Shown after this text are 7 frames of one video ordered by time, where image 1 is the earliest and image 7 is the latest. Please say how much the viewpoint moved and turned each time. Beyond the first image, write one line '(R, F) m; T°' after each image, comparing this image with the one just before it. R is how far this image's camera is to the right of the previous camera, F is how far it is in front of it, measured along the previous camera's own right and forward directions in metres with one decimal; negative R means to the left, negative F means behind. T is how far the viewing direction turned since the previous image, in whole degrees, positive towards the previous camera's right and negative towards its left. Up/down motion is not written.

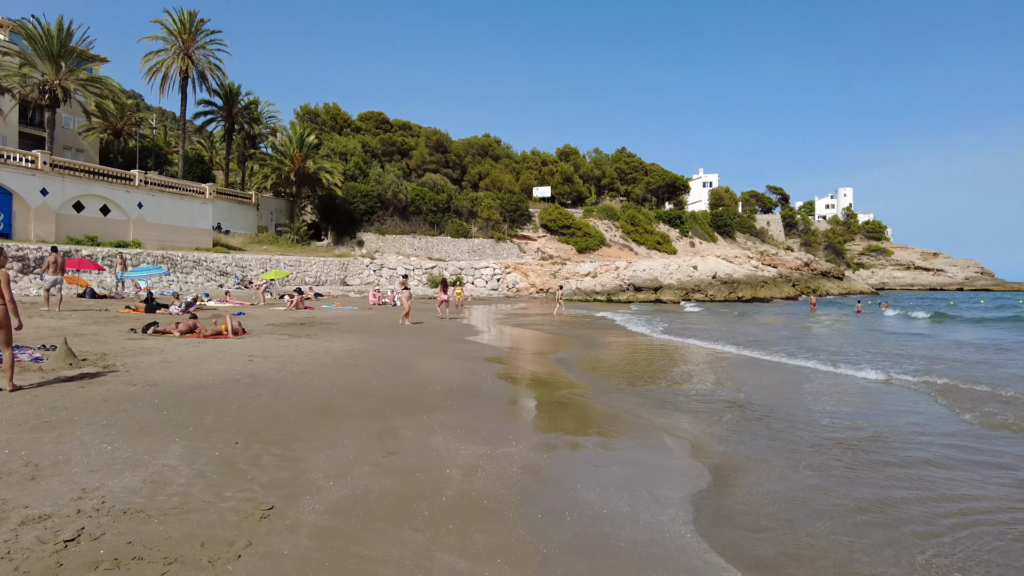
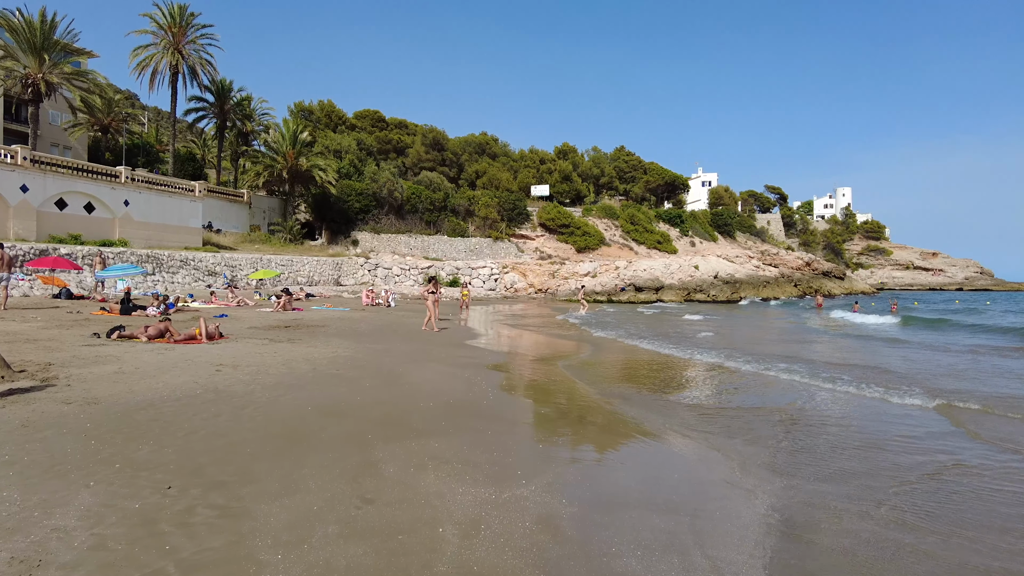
(-0.1, +1.0) m; 0°
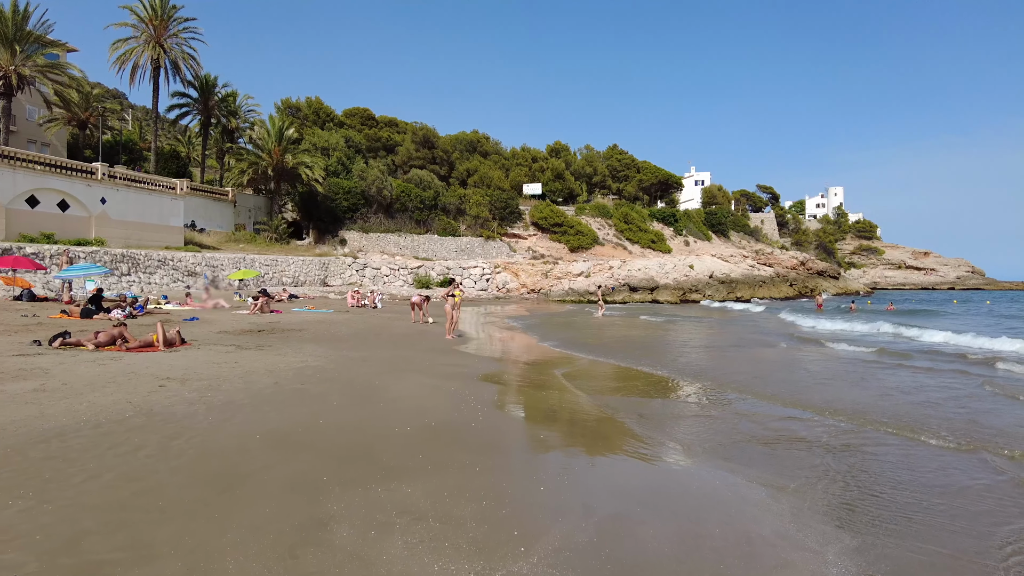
(0.0, +1.1) m; +1°
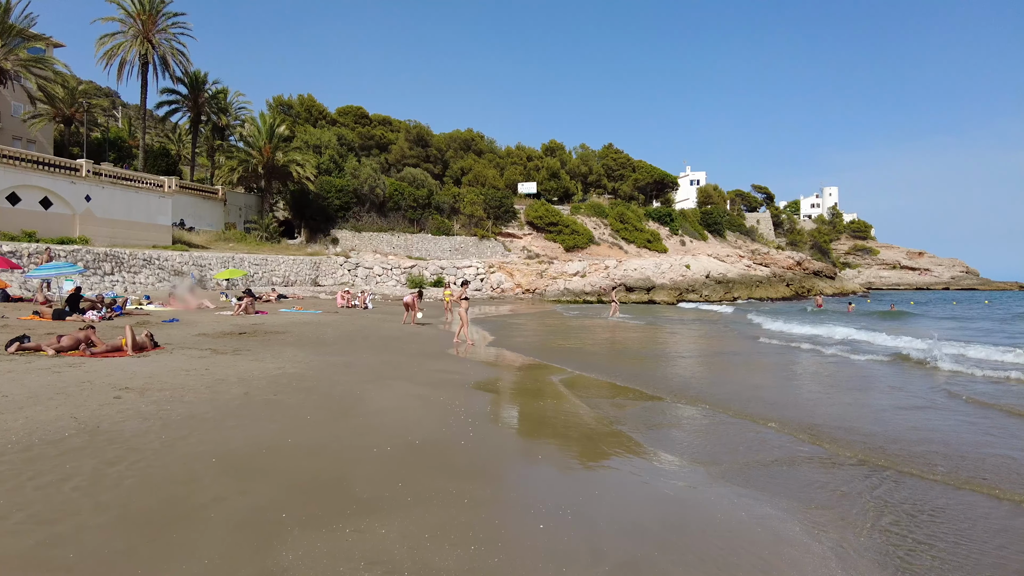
(0.0, +0.6) m; +1°
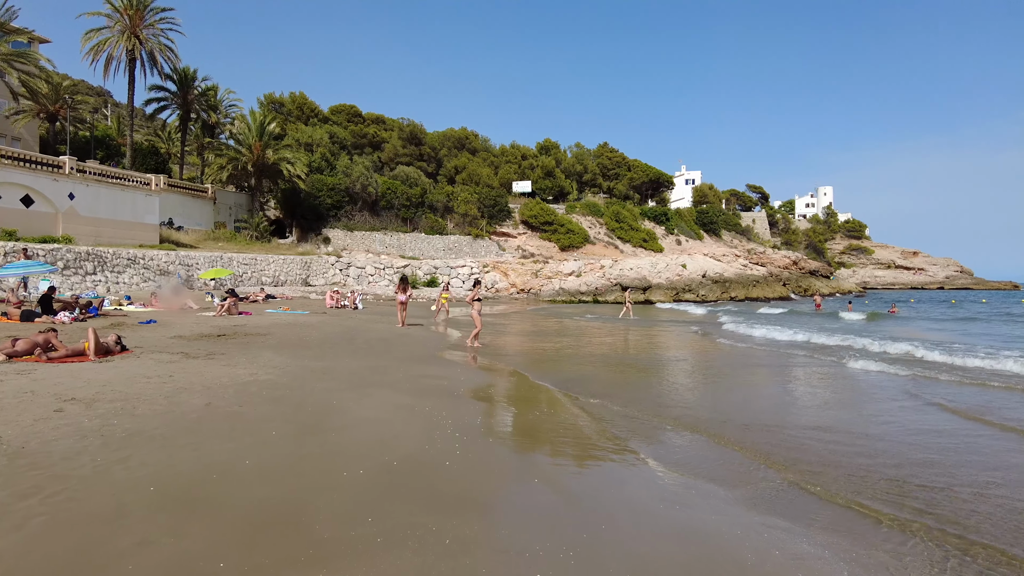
(0.0, +0.6) m; +1°
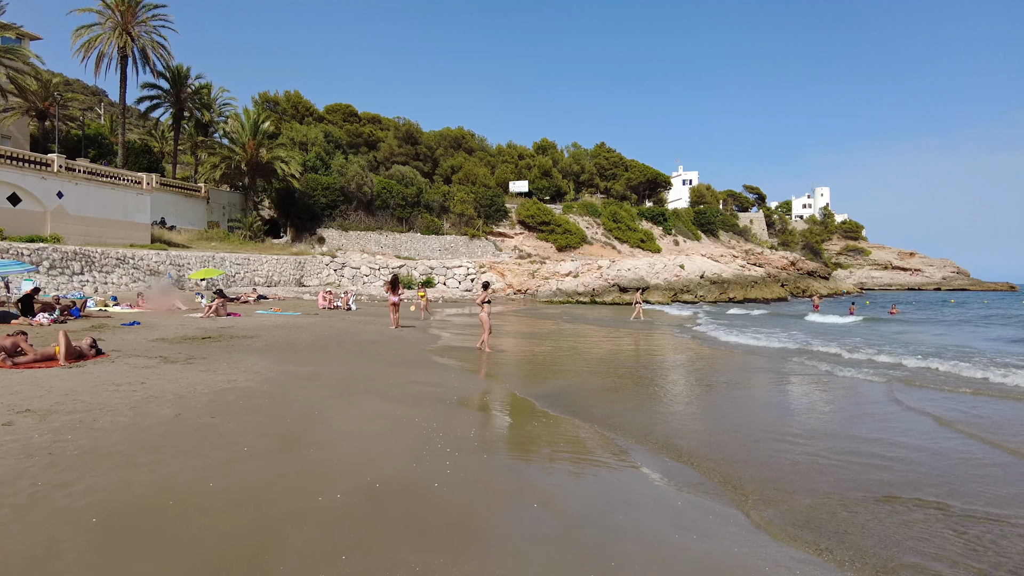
(0.0, +0.5) m; 0°
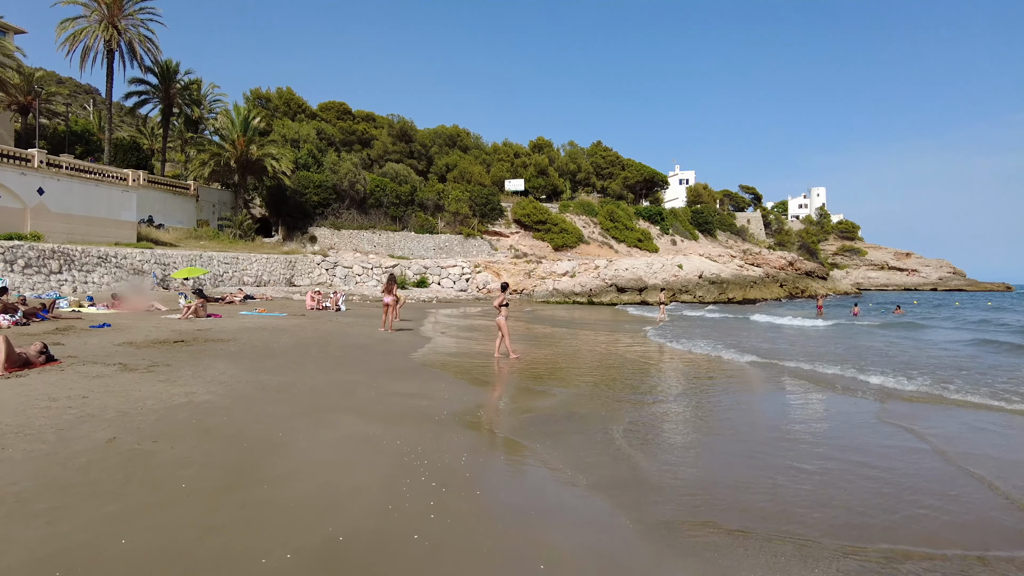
(0.0, +0.9) m; +1°
